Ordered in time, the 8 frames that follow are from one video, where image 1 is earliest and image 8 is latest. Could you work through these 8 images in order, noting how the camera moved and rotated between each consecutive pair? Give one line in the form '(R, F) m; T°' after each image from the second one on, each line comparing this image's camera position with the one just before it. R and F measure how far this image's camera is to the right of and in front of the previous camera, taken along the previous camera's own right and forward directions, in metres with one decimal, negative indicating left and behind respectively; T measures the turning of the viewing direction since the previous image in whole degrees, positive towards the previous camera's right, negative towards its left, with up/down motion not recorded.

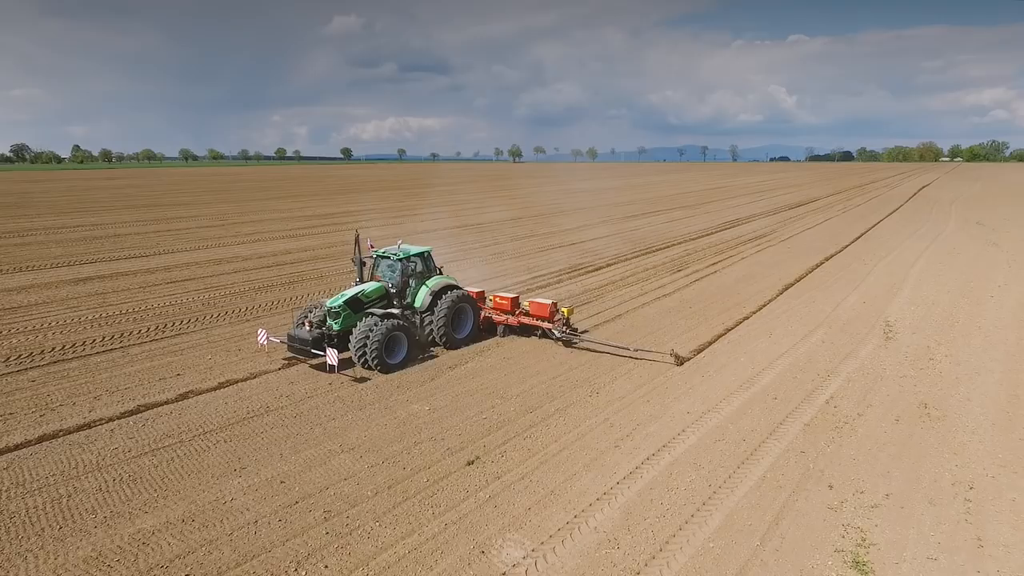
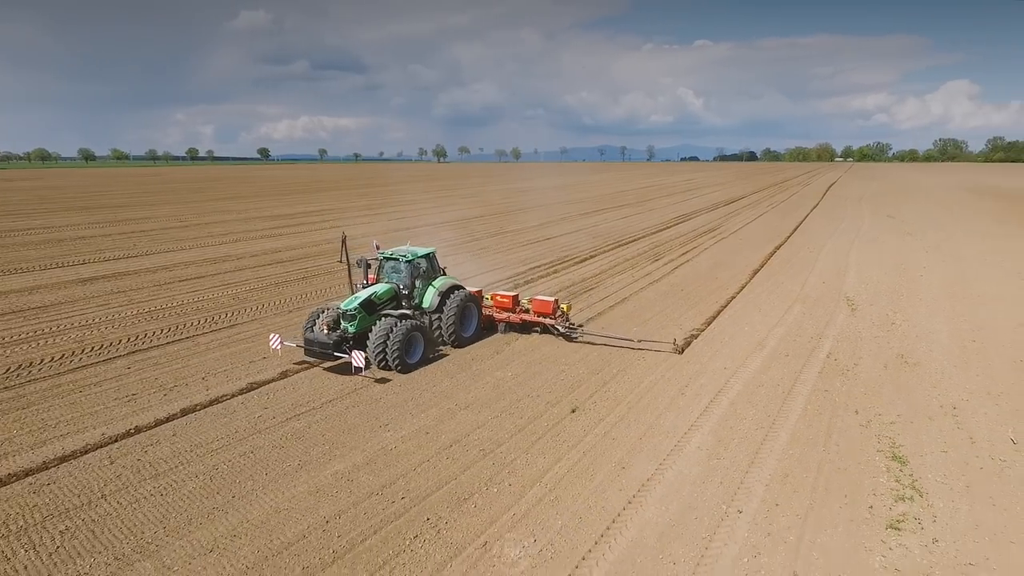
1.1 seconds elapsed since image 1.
(-2.0, -1.2) m; +7°
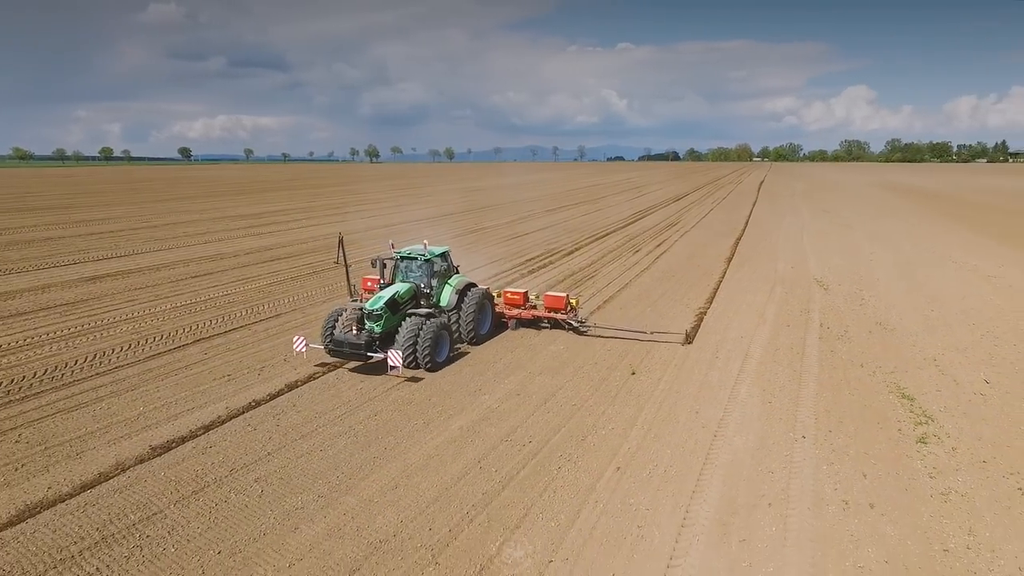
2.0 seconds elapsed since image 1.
(-1.8, -1.0) m; +6°
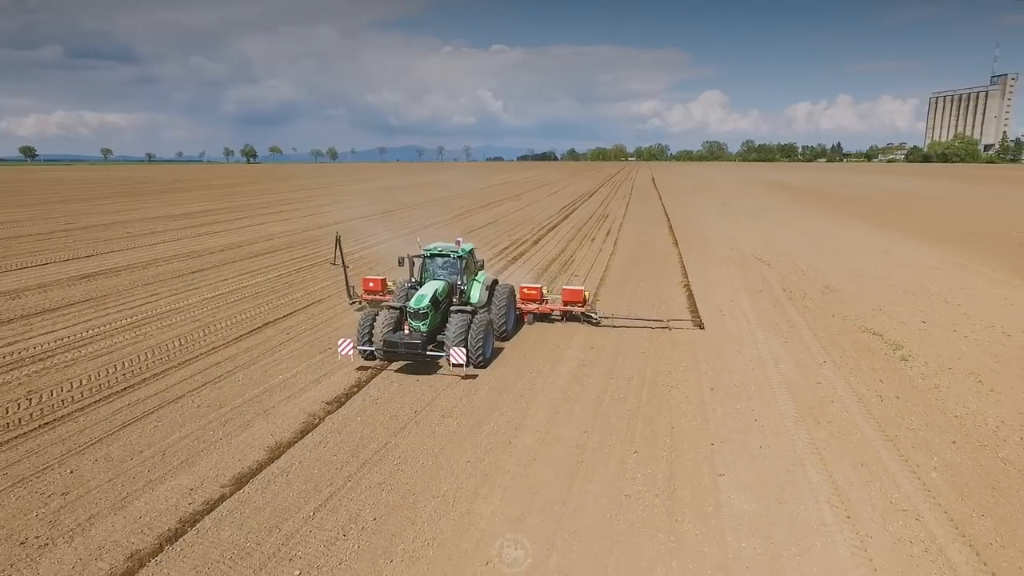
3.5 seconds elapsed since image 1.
(-2.8, -1.3) m; +11°
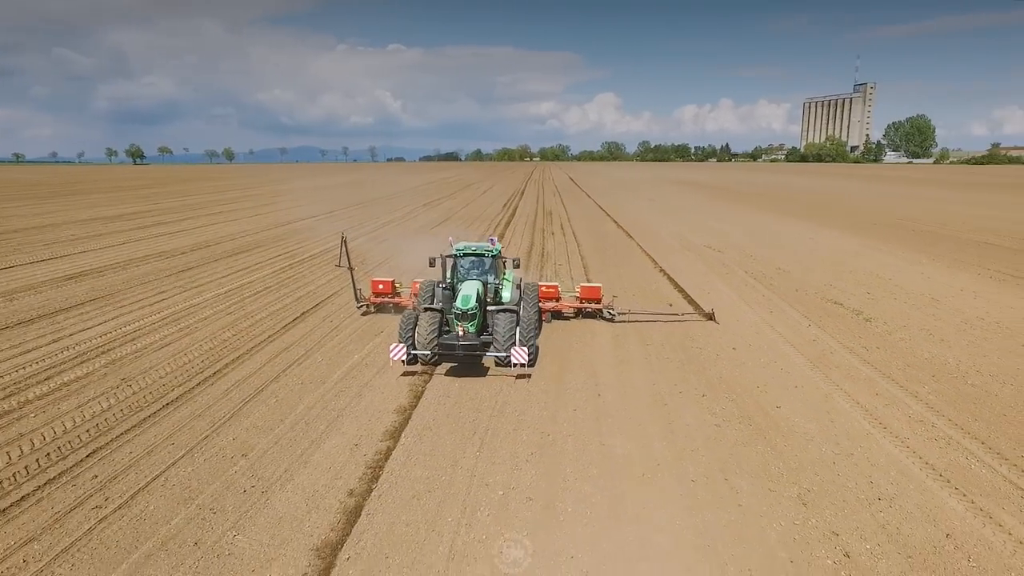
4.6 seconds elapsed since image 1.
(-2.1, -0.9) m; +9°
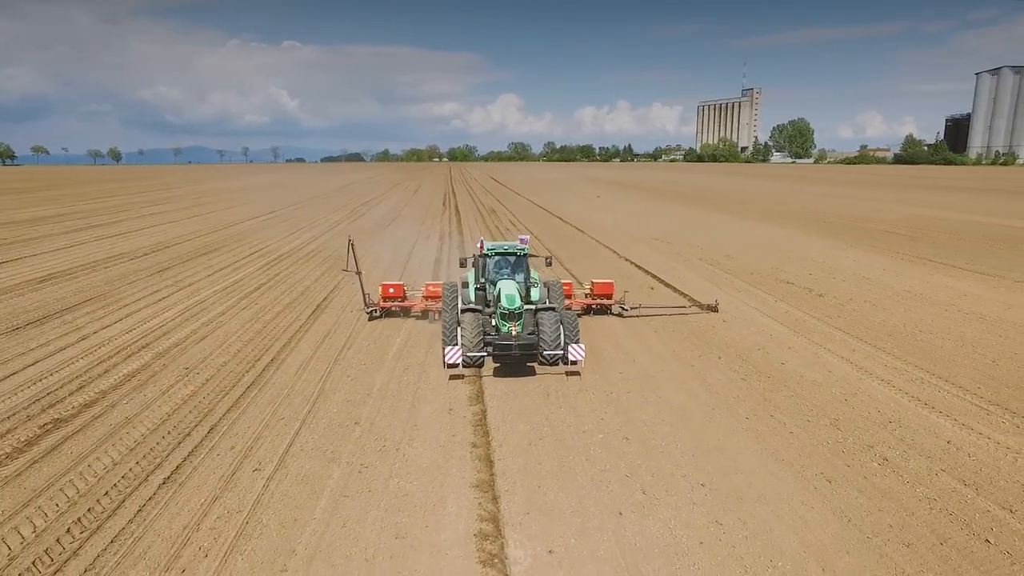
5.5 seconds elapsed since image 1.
(-1.8, -0.8) m; +8°
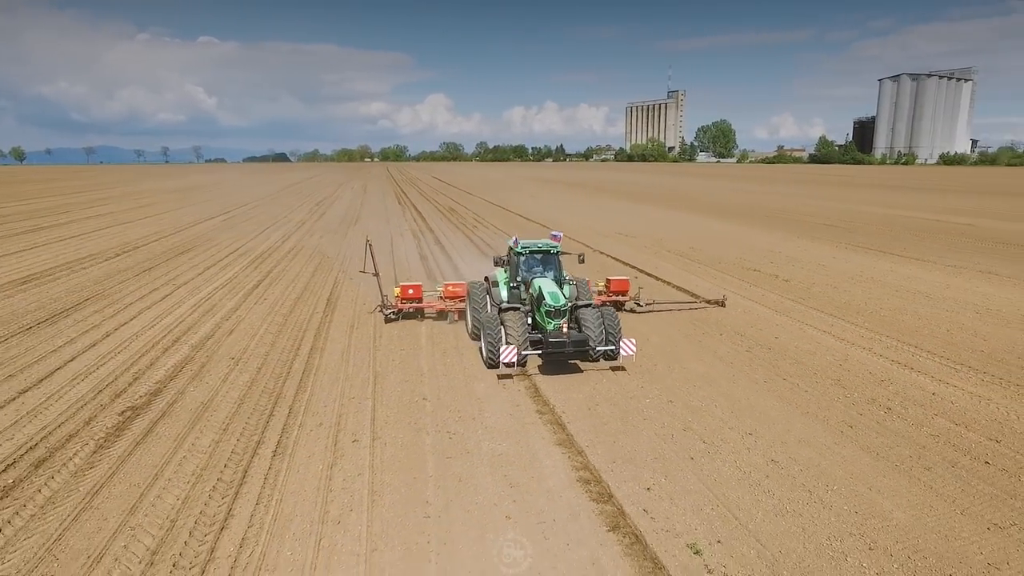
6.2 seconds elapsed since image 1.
(-1.4, -0.6) m; +6°
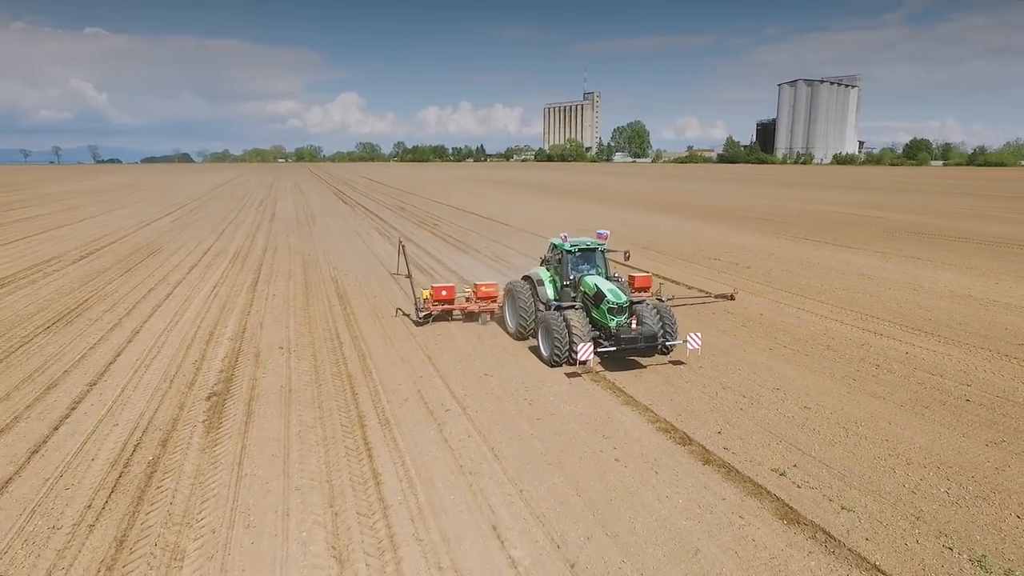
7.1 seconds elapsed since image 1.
(-1.7, -0.7) m; +7°
